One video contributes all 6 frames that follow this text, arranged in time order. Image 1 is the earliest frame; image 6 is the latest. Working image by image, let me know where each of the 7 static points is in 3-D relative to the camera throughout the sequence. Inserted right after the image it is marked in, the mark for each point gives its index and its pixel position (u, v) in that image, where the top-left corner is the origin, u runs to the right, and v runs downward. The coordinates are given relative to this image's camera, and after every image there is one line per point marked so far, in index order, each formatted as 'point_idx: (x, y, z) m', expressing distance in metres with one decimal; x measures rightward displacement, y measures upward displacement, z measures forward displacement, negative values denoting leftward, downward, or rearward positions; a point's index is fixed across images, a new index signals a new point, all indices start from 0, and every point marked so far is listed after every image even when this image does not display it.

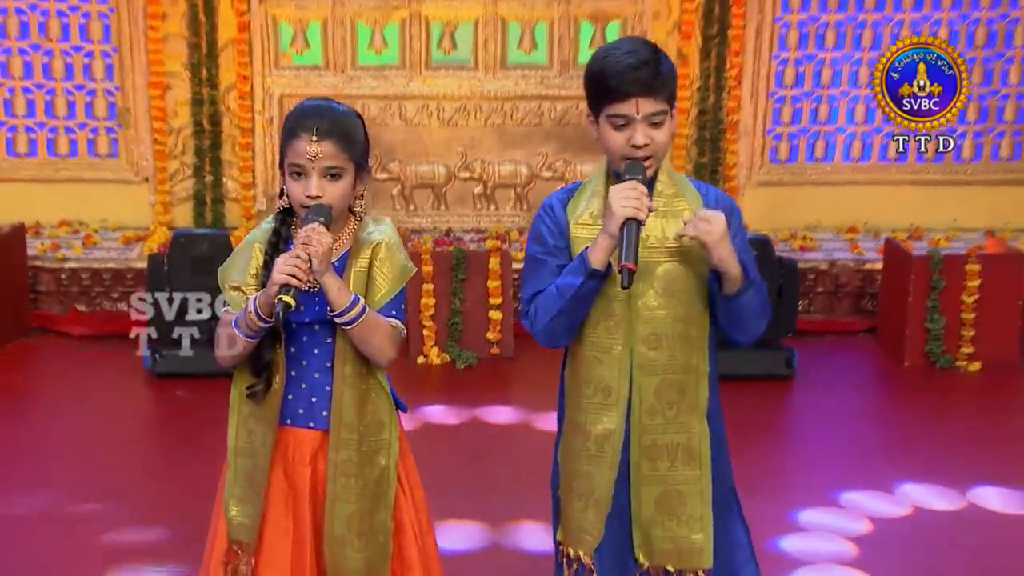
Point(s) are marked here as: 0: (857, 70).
0: (+1.3, +0.9, +3.3) m
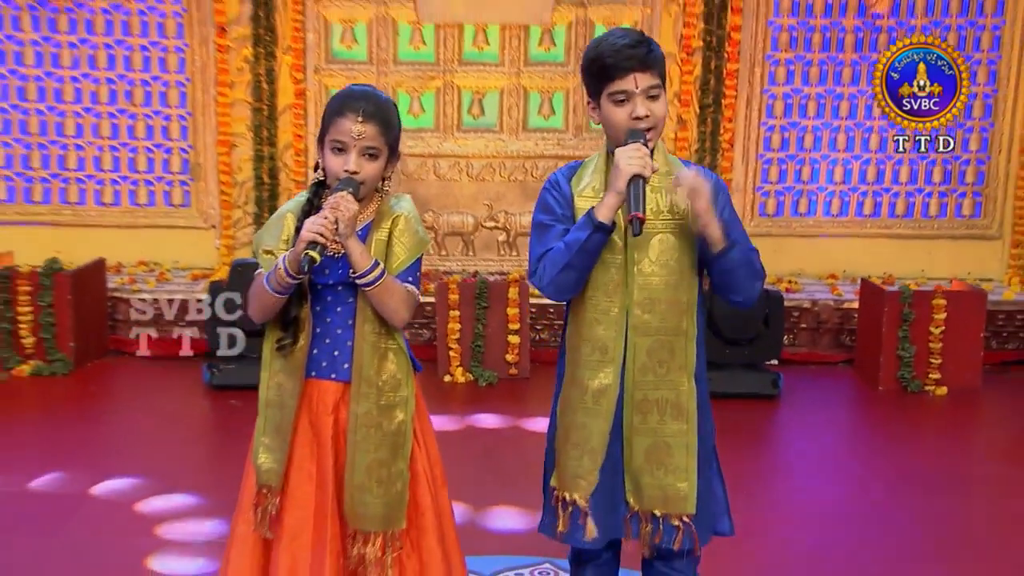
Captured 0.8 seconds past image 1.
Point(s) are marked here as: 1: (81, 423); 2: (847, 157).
0: (+1.4, +0.7, +3.7) m
1: (-1.6, -0.5, +3.2) m
2: (+1.5, +0.6, +3.8) m
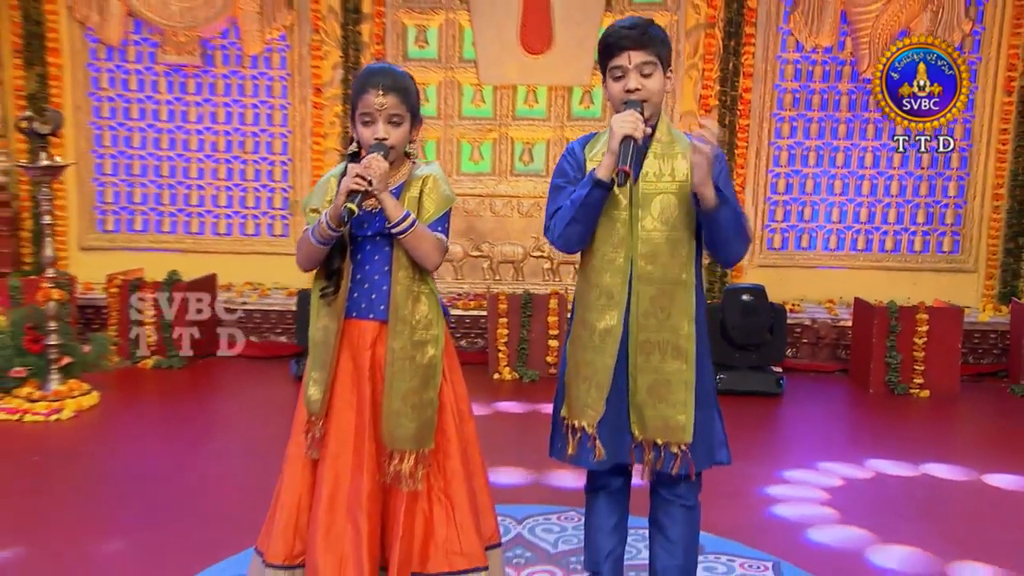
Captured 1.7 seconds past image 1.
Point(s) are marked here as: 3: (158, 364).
0: (+1.6, +0.5, +4.3) m
1: (-1.5, -0.5, +3.9) m
2: (+1.7, +0.5, +4.4) m
3: (-1.8, -0.4, +4.2) m
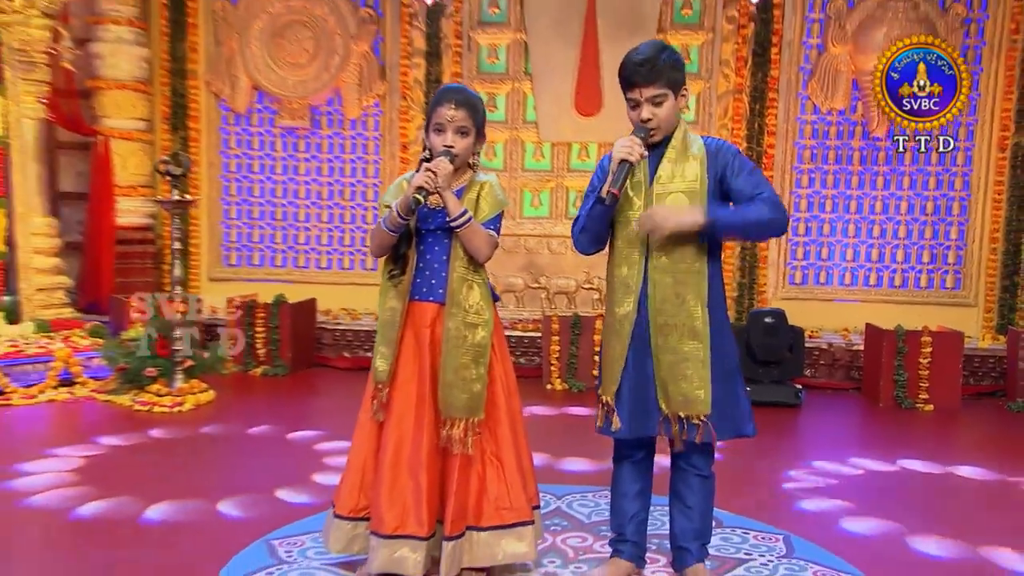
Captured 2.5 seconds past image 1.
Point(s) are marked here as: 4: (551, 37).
0: (+2.0, +0.4, +4.9) m
1: (-1.2, -0.6, +4.6) m
2: (+2.0, +0.3, +4.9) m
3: (-1.5, -0.5, +5.0) m
4: (+0.2, +1.5, +4.9) m
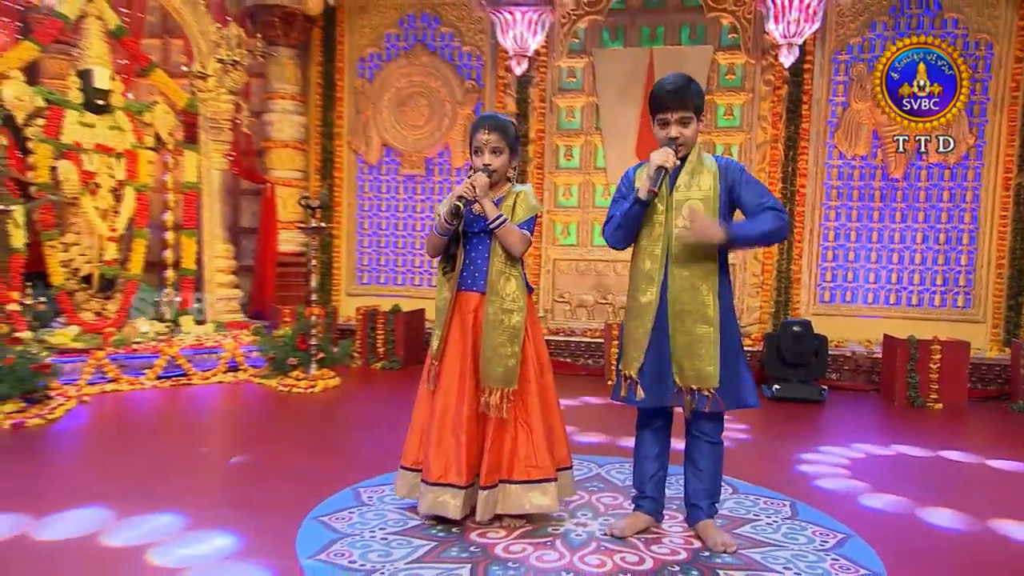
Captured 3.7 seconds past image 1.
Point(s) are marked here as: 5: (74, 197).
0: (+2.5, +0.2, +5.7) m
1: (-0.8, -0.7, +5.8) m
2: (+2.5, +0.1, +5.7) m
3: (-0.9, -0.6, +6.2) m
4: (+0.8, +1.4, +6.0) m
5: (-2.5, +0.5, +4.8) m
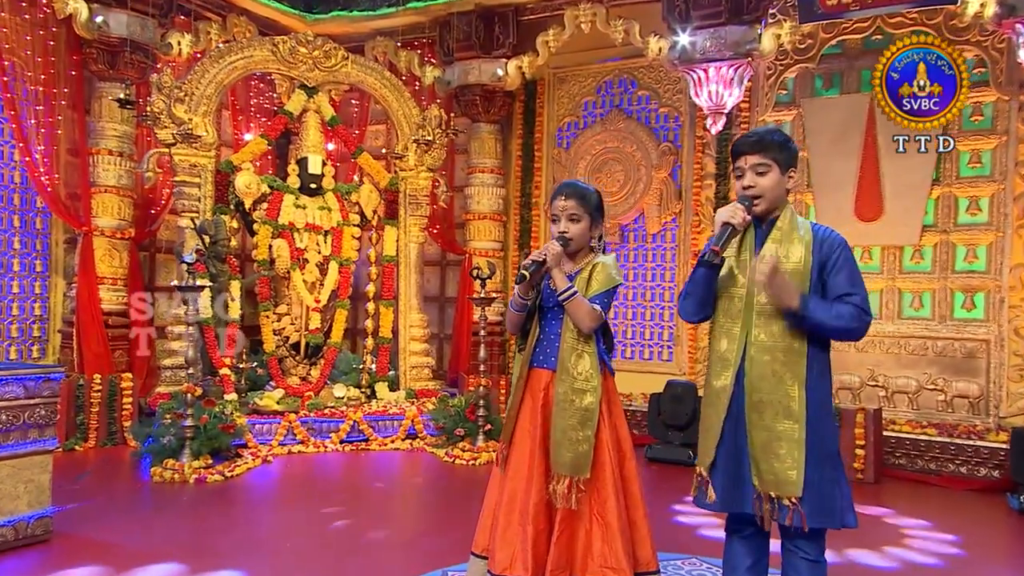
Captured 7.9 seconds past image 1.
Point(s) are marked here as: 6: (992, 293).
0: (+3.5, -0.2, +4.3) m
1: (+0.6, -1.2, +5.6) m
2: (+3.6, -0.3, +4.3) m
3: (+0.5, -1.1, +6.1) m
4: (+2.1, +0.9, +5.3) m
5: (-1.5, +0.1, +5.4) m
6: (+2.9, 0.0, +5.0) m
